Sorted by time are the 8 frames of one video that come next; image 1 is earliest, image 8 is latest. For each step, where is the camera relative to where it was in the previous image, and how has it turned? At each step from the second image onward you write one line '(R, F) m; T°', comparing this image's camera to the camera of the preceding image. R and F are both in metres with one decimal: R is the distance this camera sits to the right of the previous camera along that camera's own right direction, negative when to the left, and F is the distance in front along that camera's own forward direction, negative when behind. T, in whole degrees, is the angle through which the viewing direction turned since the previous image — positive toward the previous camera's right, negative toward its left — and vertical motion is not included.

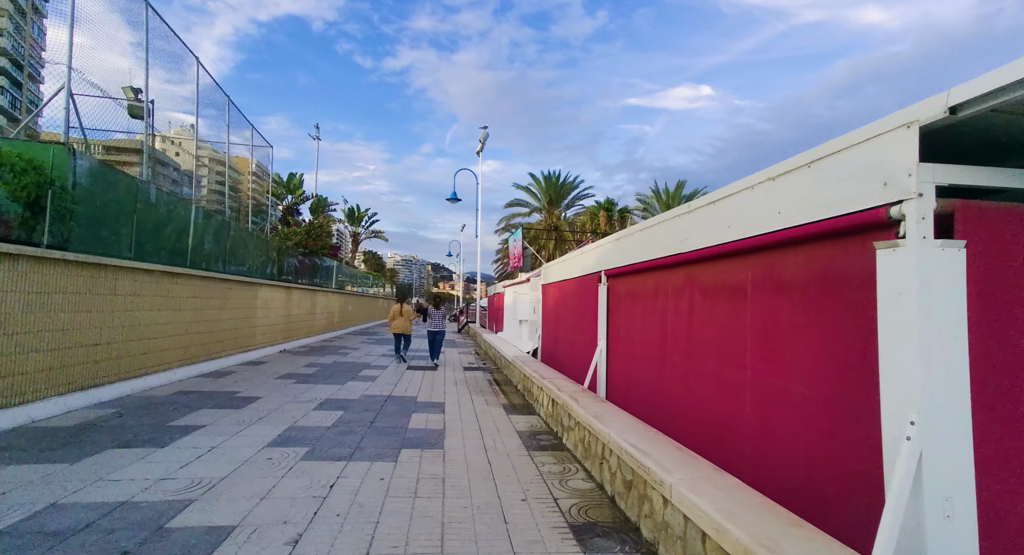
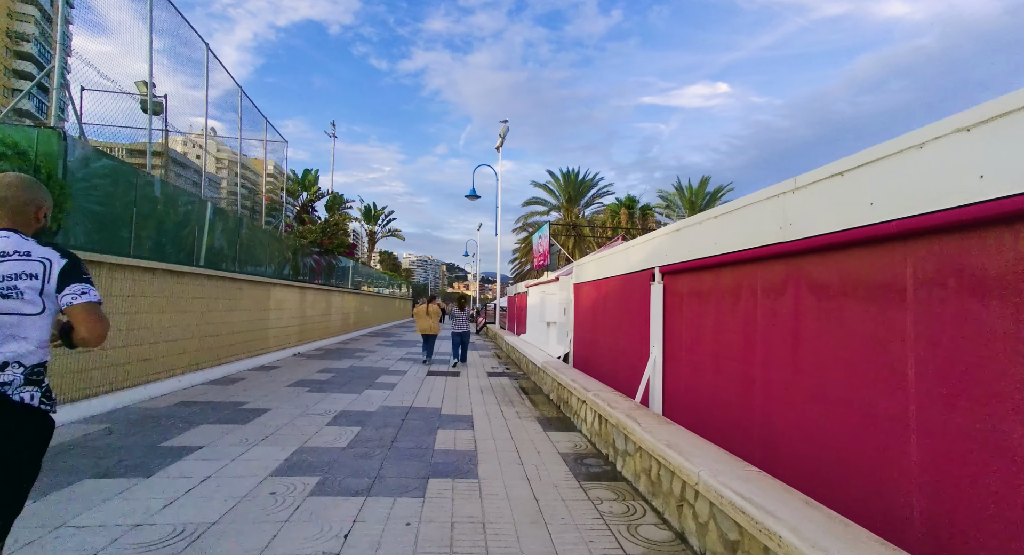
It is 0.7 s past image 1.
(-0.3, +0.7) m; -2°
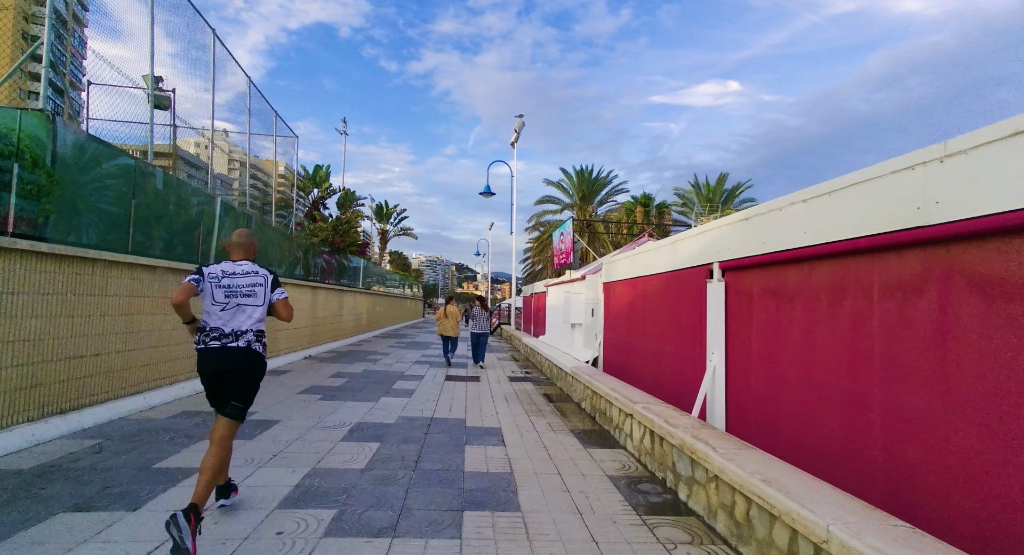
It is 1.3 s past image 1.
(-0.3, +0.6) m; -1°
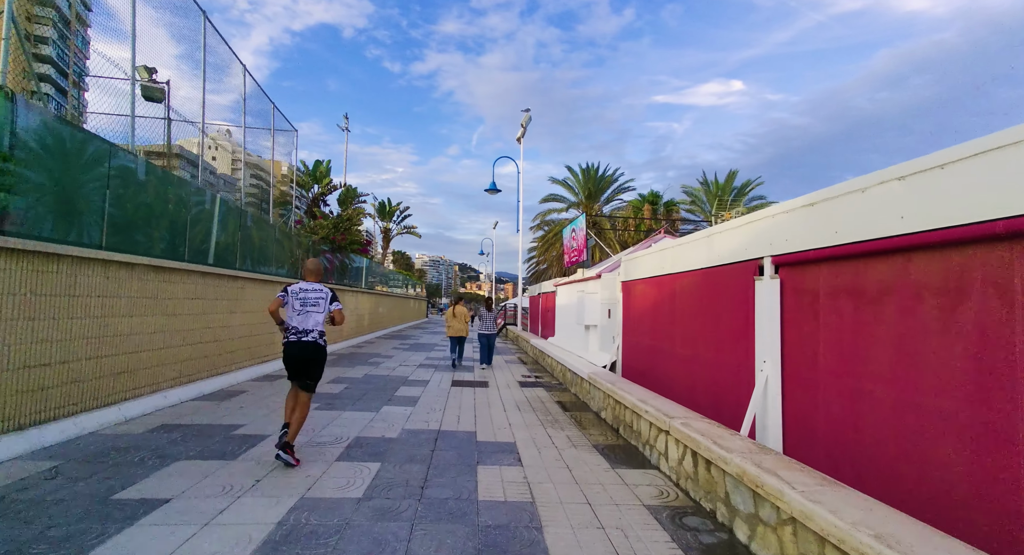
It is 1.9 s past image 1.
(-0.1, +0.6) m; 0°
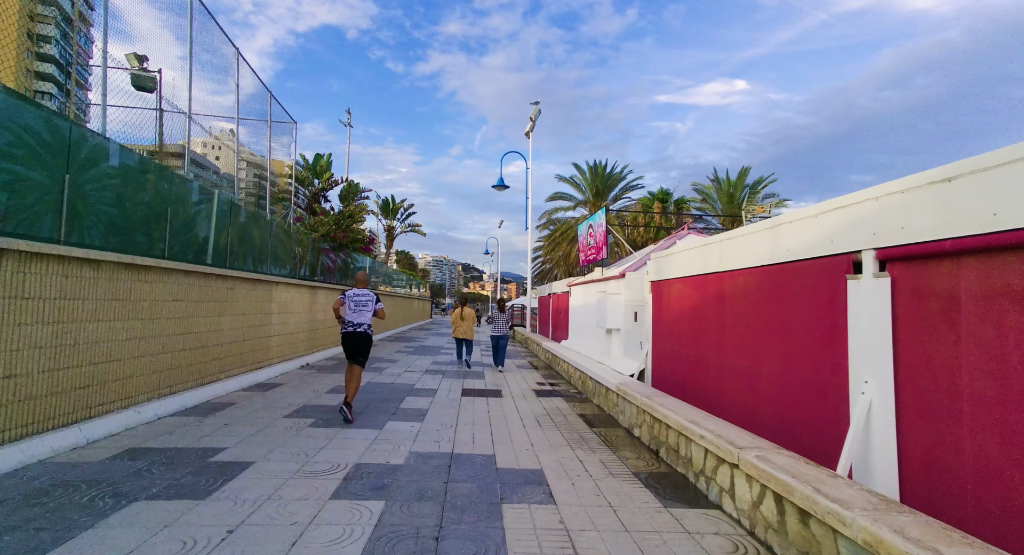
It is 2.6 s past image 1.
(-0.2, +0.7) m; 0°
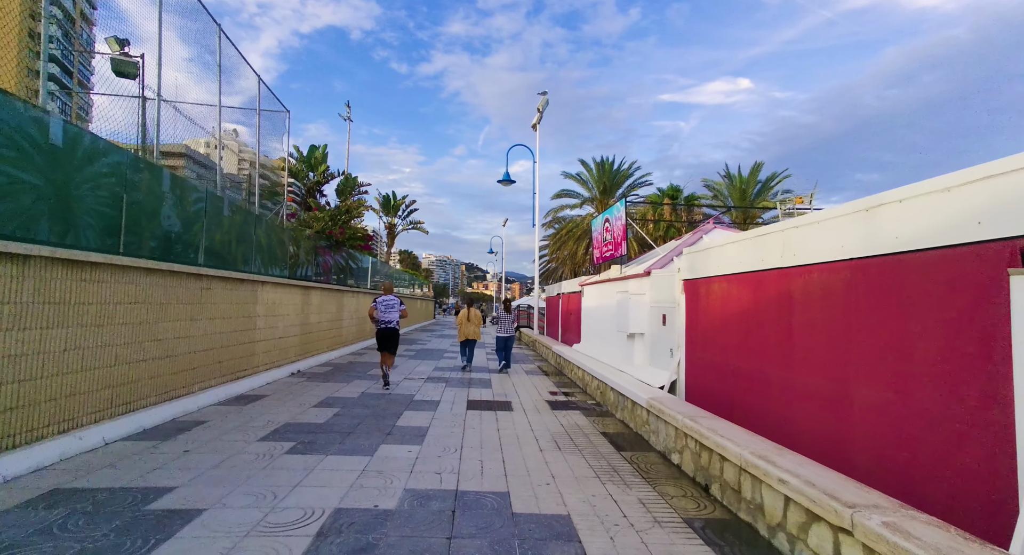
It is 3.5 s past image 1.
(-0.1, +0.9) m; 0°
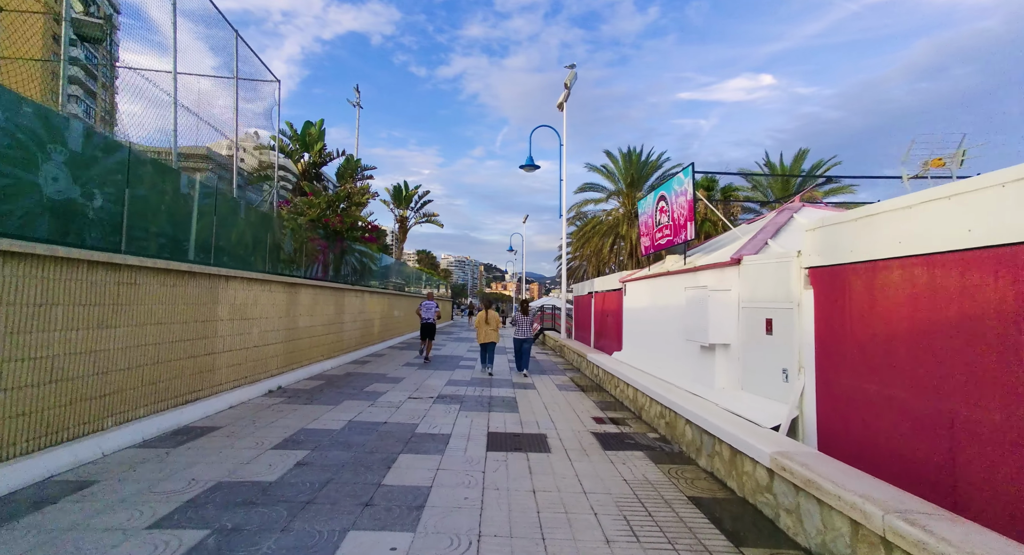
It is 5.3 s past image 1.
(-0.2, +1.9) m; -2°
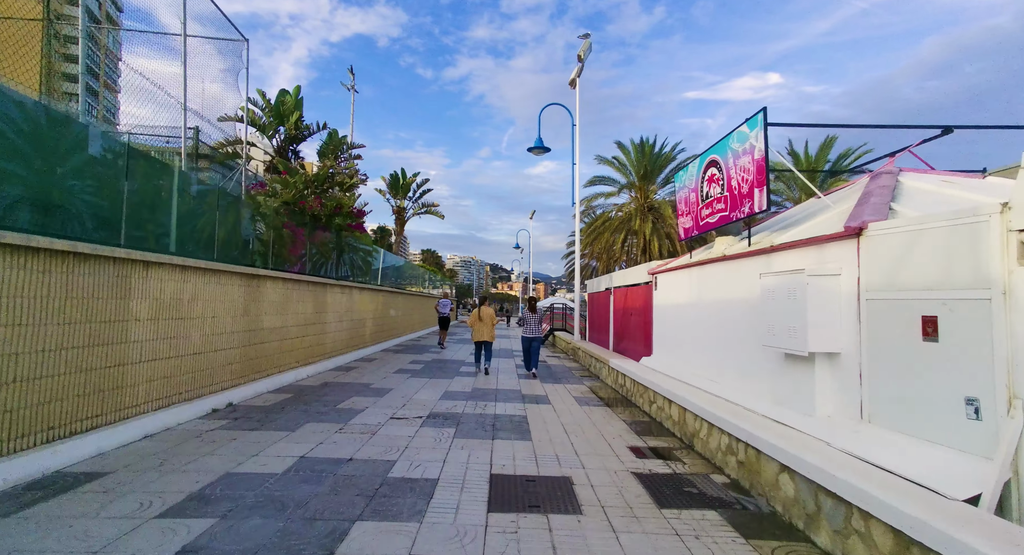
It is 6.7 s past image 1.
(0.0, +1.6) m; -1°
